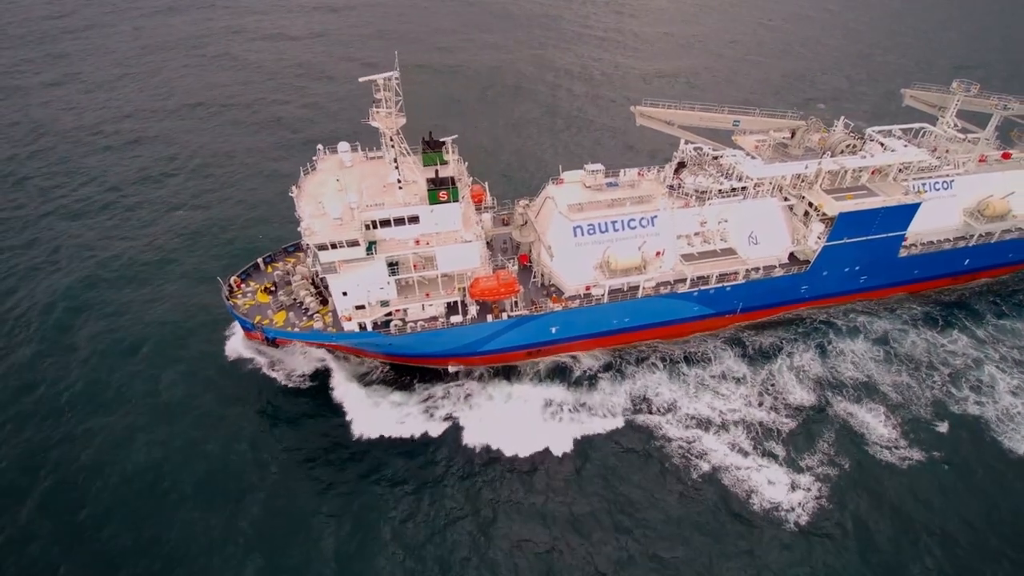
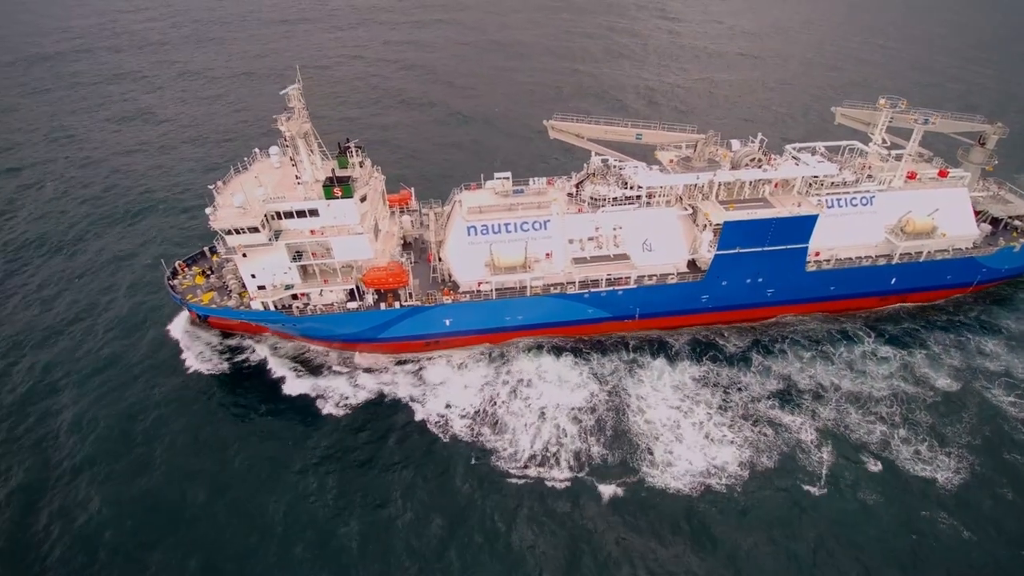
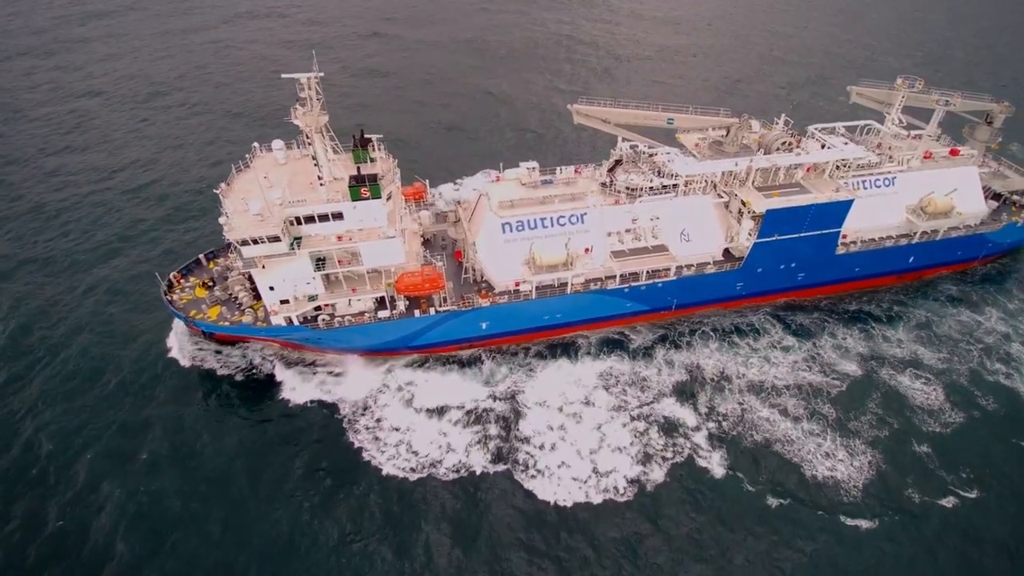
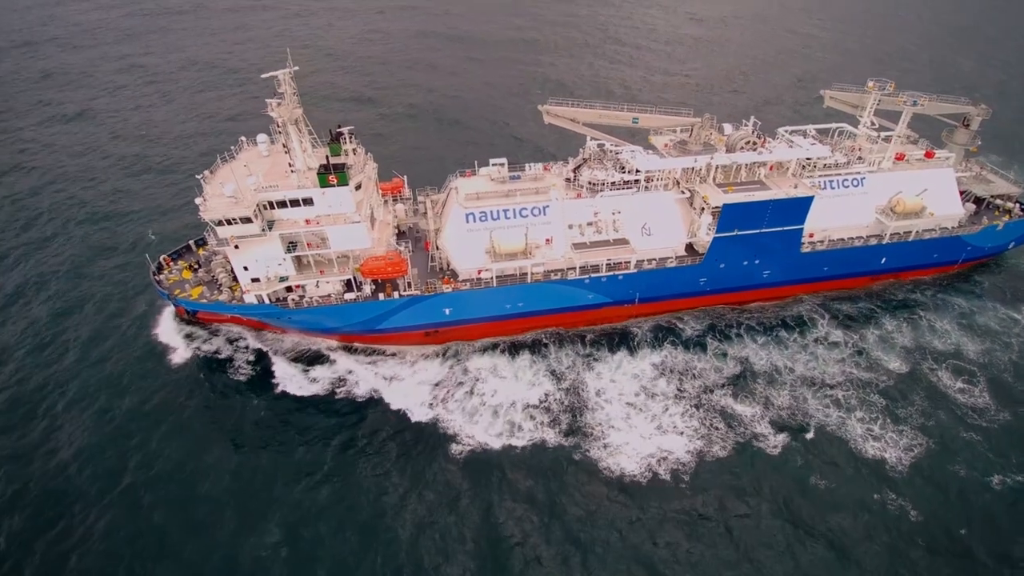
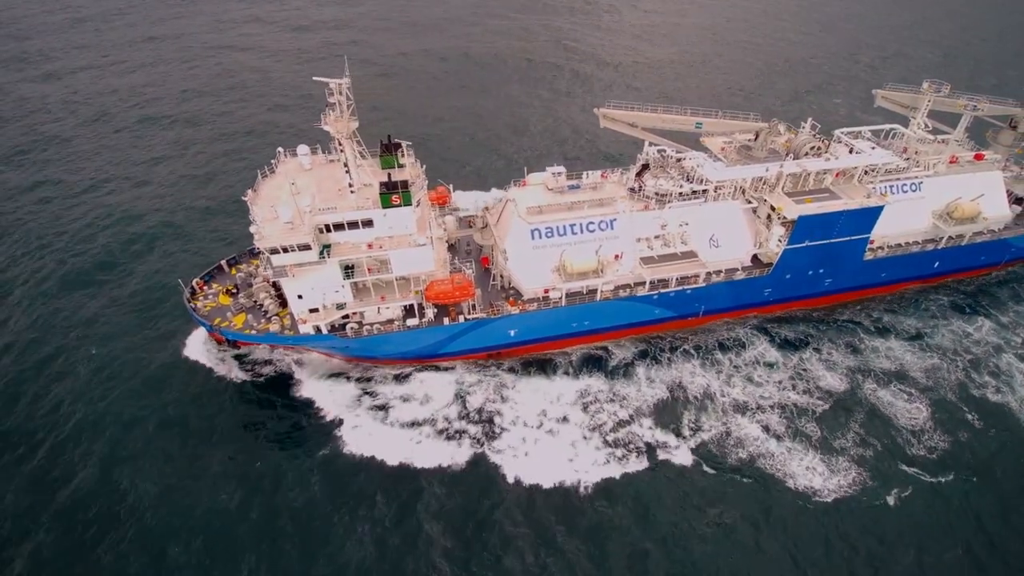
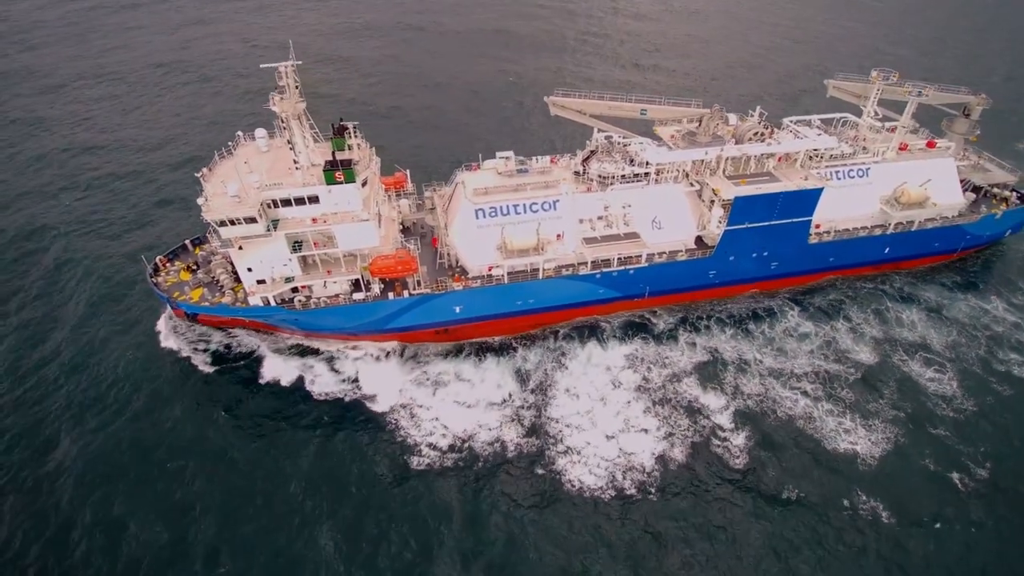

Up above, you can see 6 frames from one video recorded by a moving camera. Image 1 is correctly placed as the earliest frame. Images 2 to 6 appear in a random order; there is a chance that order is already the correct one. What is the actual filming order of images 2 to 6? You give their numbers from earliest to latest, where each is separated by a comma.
5, 3, 6, 4, 2
